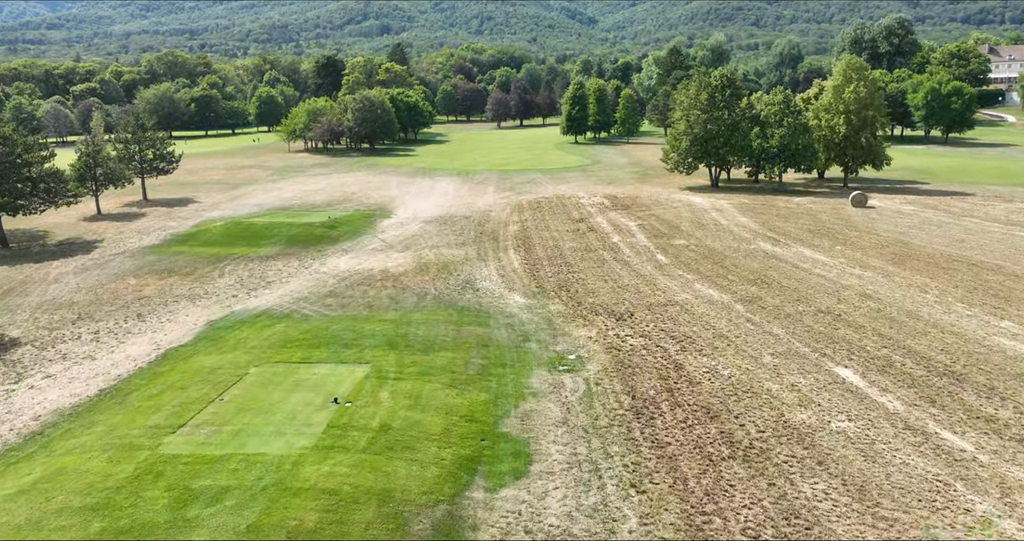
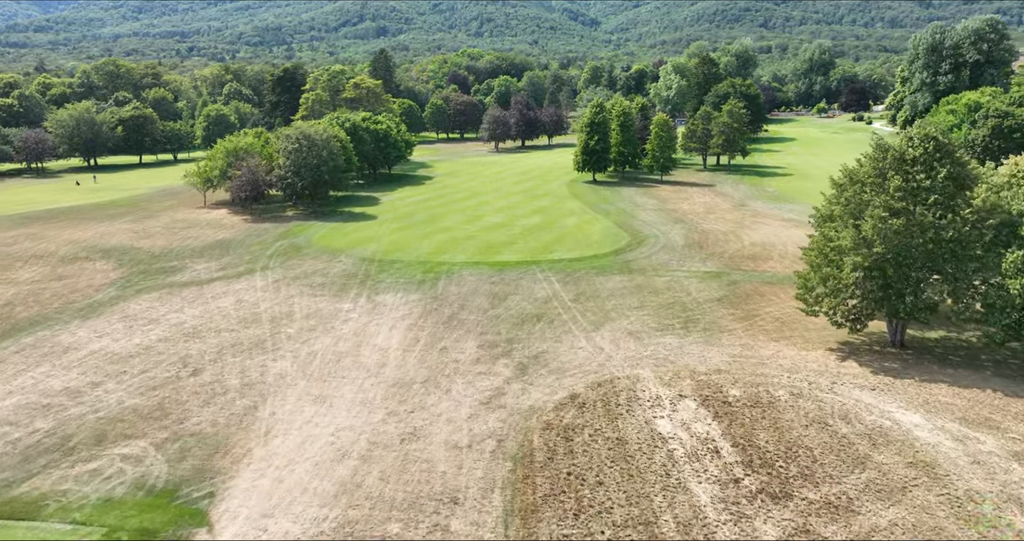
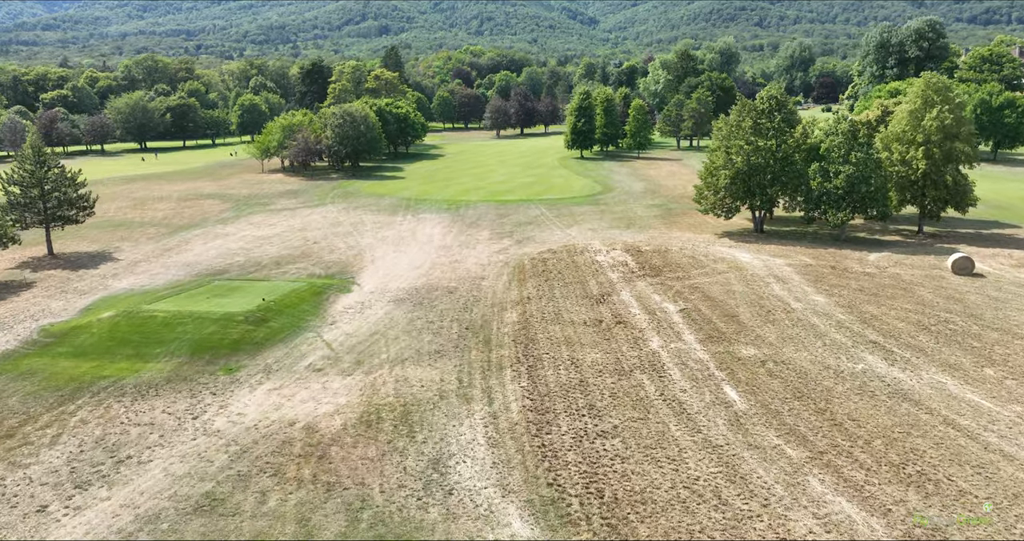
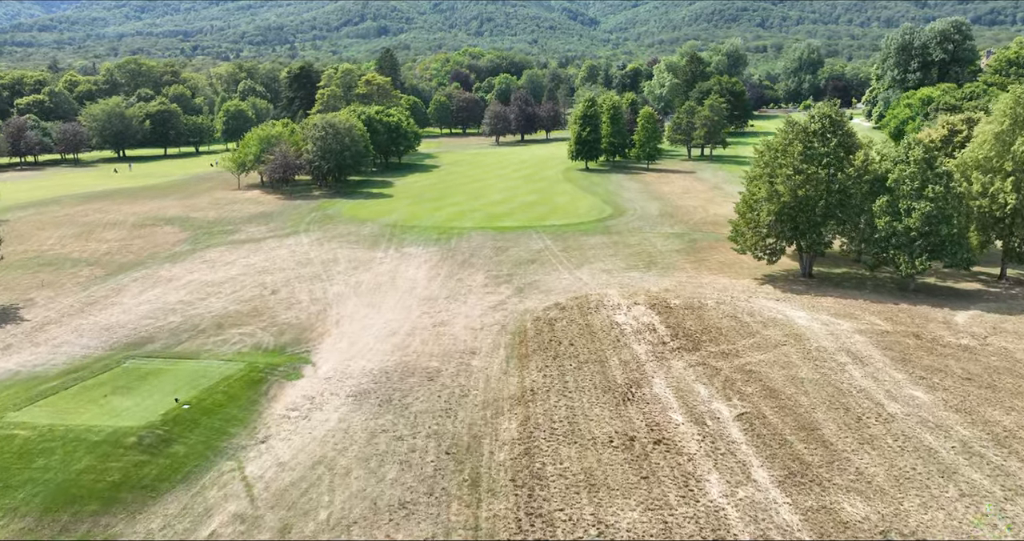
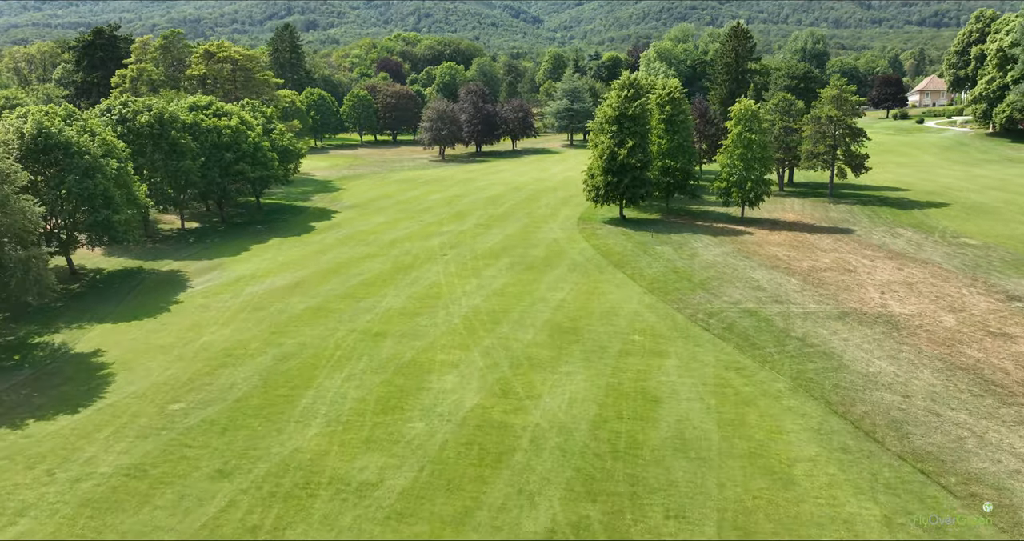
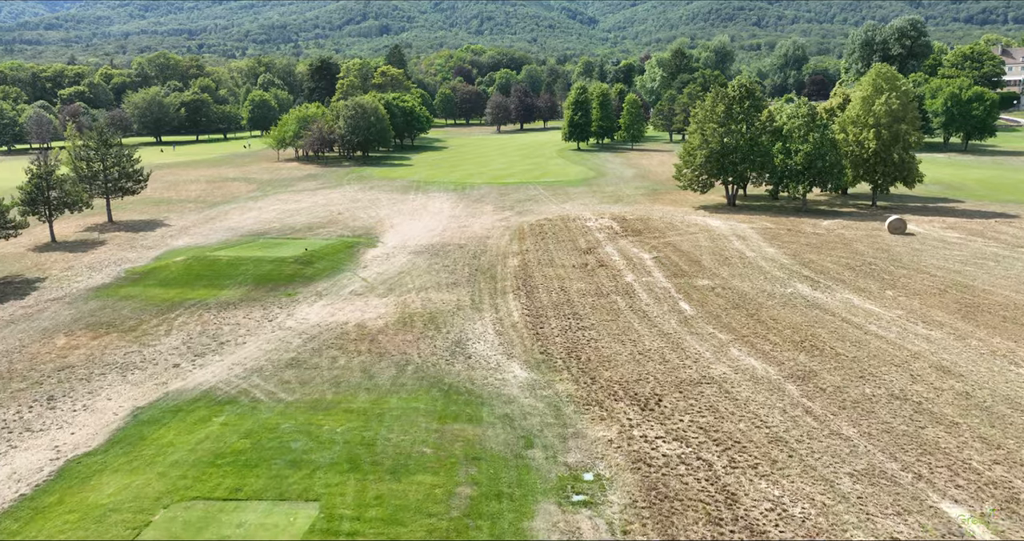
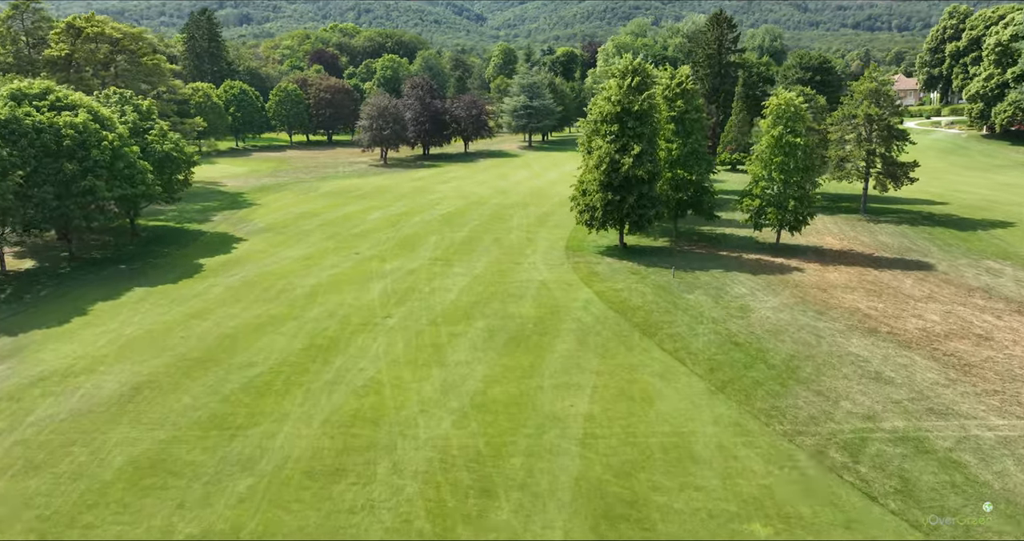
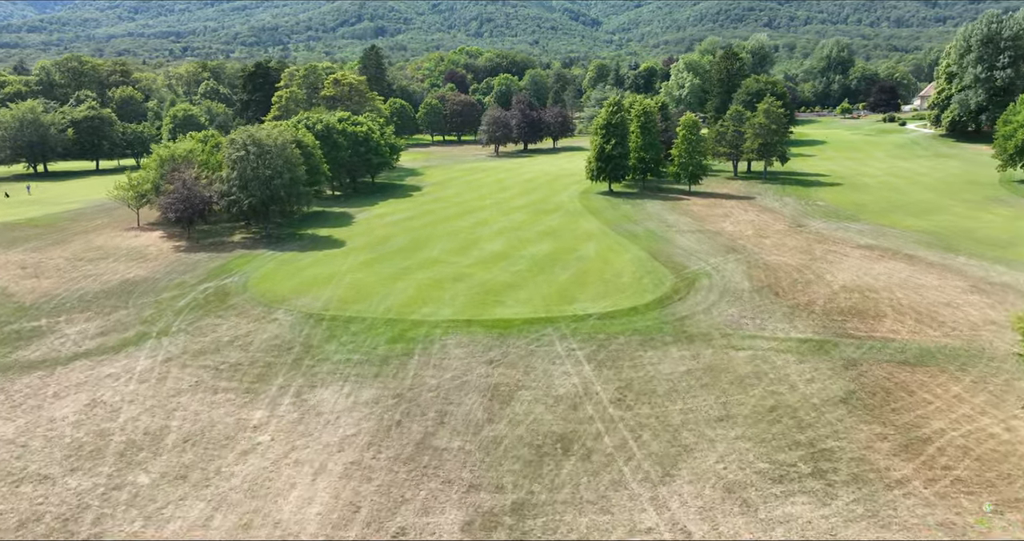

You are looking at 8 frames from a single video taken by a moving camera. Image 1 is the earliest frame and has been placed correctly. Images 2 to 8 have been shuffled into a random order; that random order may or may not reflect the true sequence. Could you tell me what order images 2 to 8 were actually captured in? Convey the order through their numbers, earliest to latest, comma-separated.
6, 3, 4, 2, 8, 5, 7
